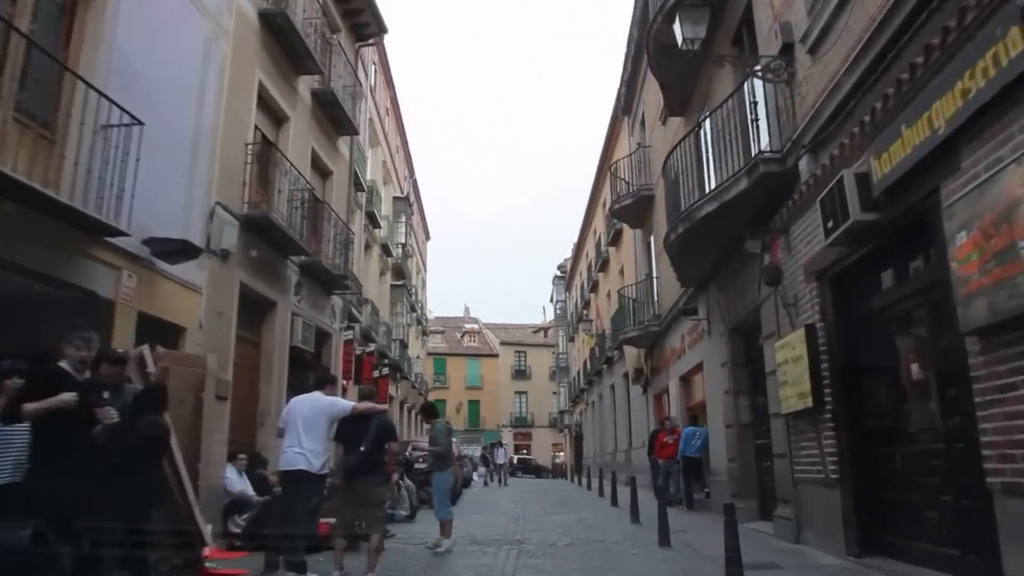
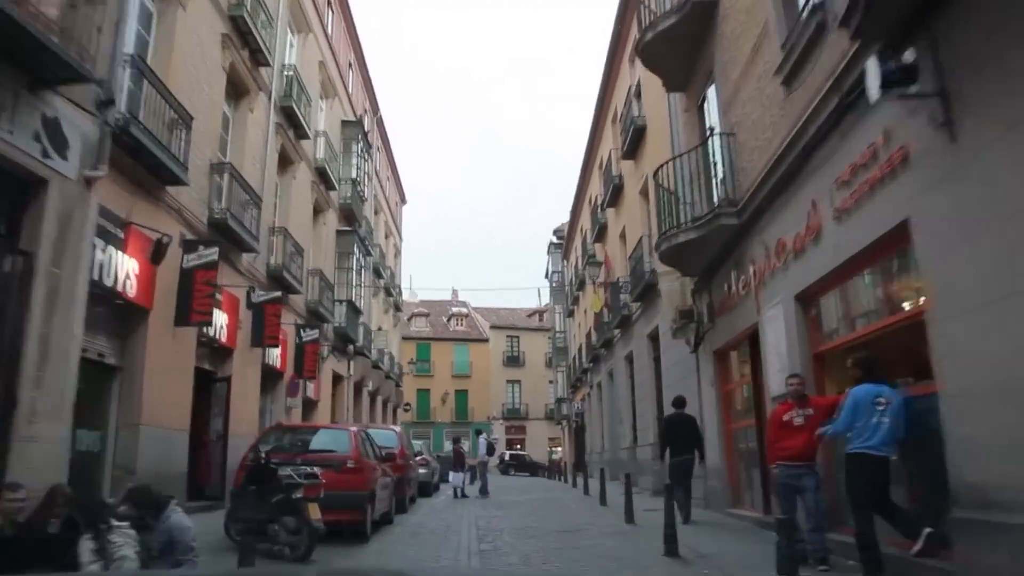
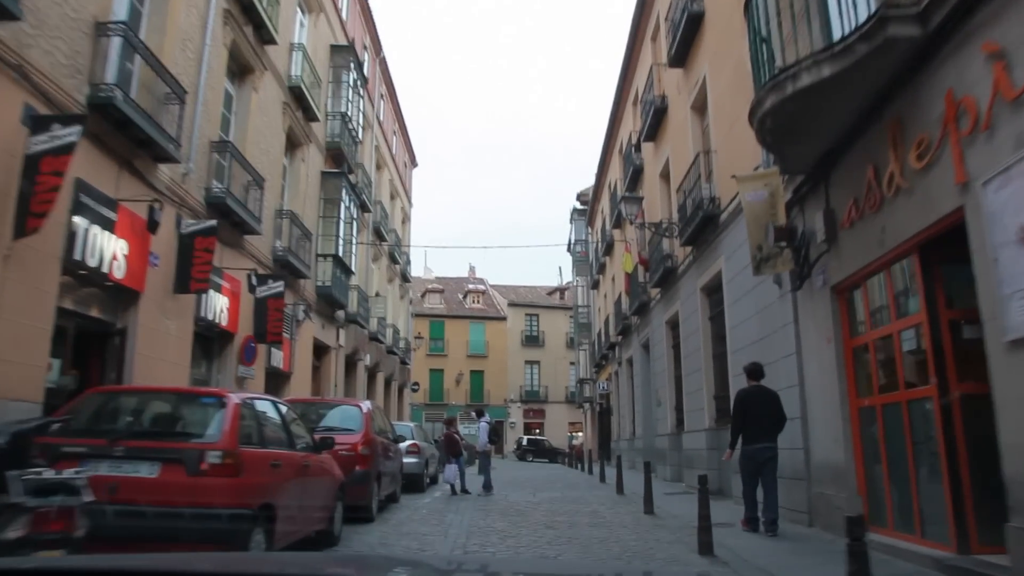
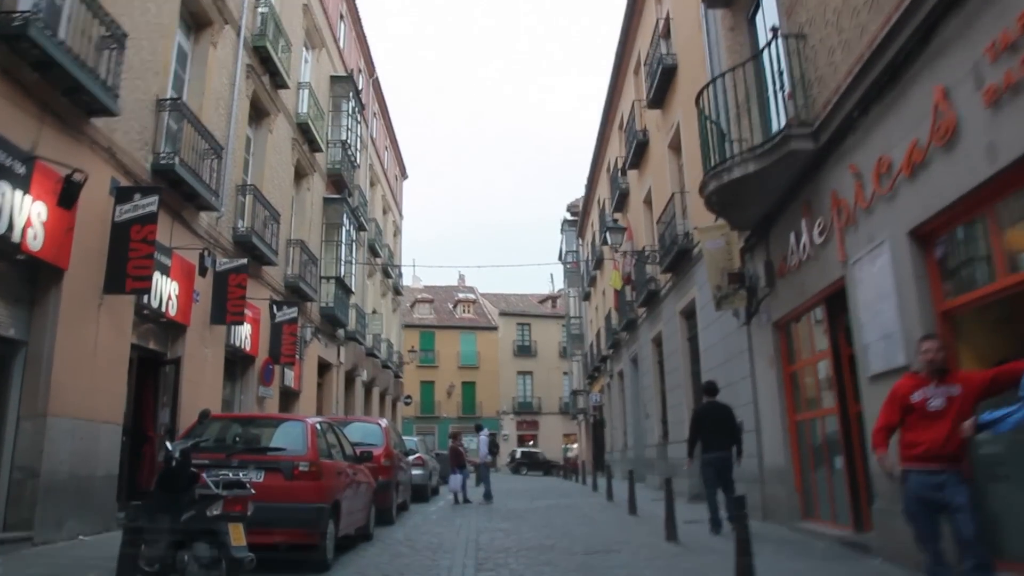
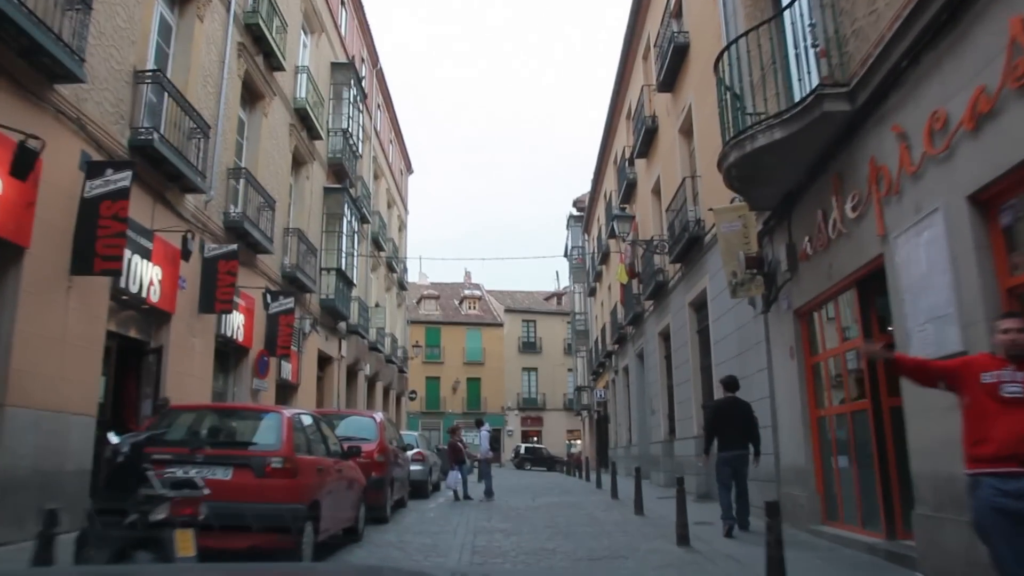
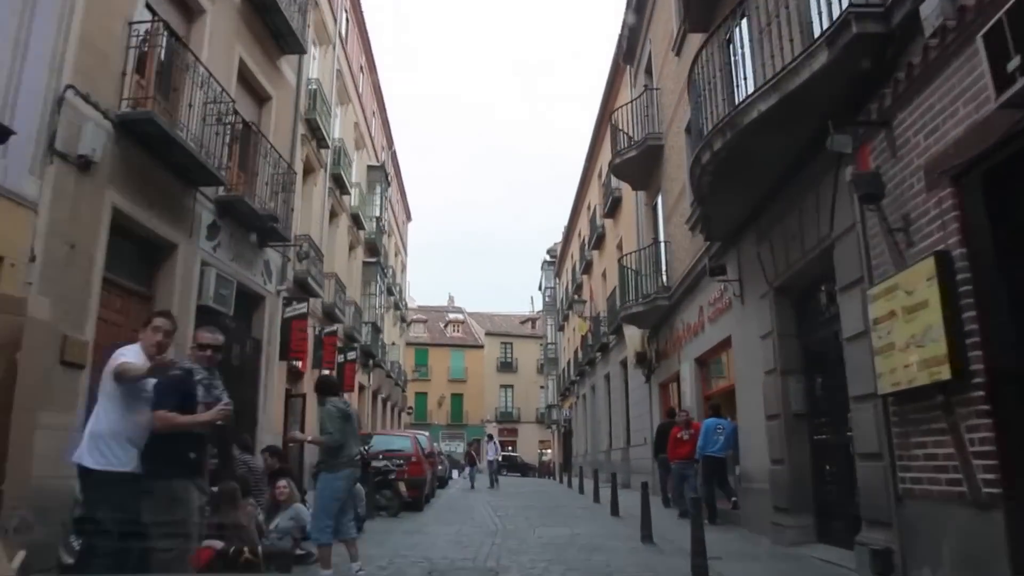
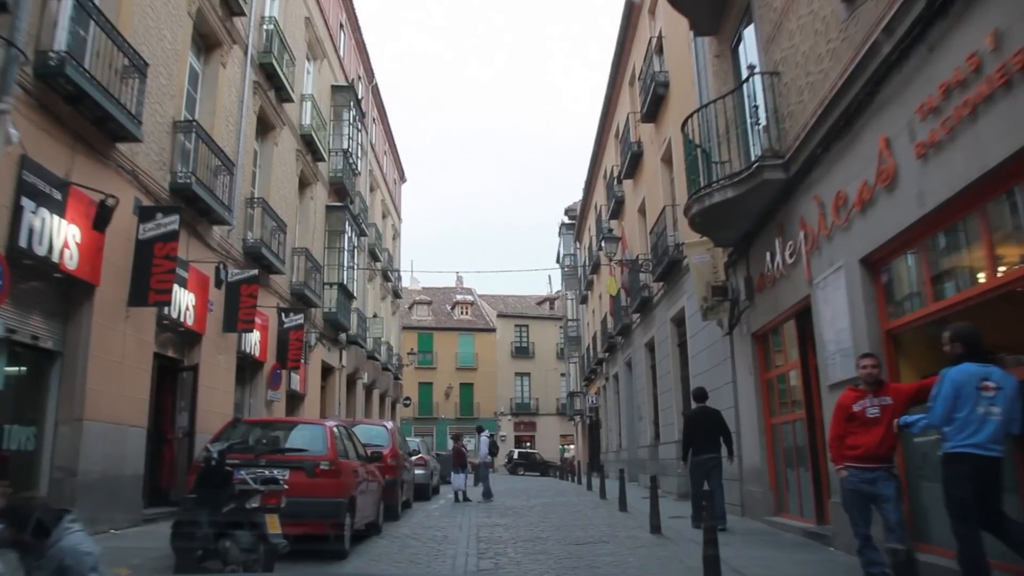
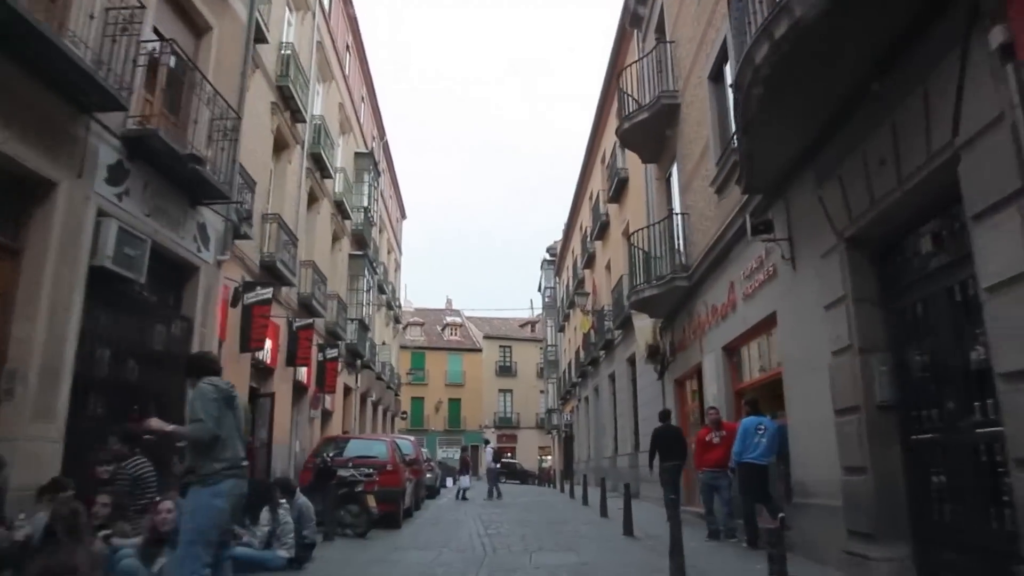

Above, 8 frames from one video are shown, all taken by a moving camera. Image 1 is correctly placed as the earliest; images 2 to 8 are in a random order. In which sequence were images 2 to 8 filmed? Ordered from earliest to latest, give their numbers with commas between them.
6, 8, 2, 7, 4, 5, 3
